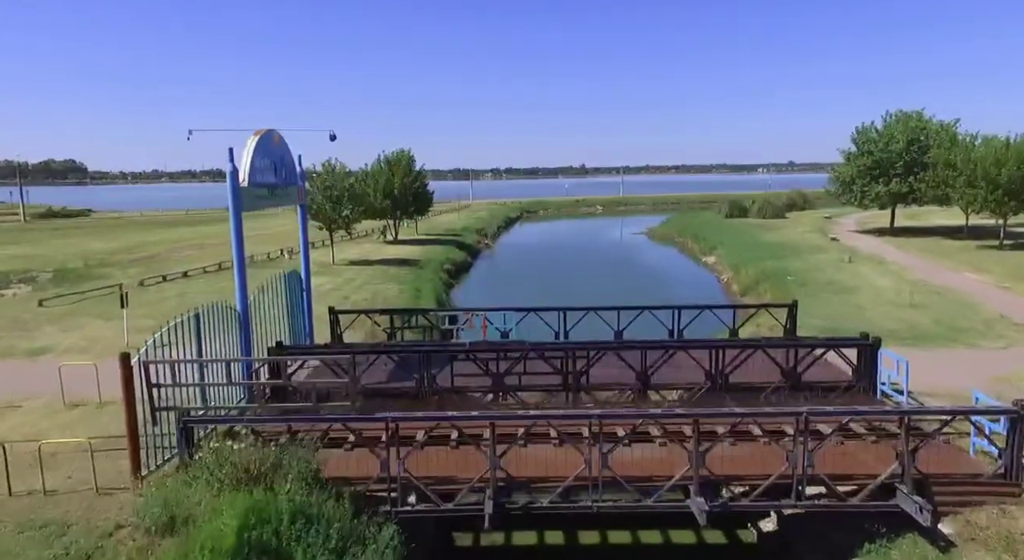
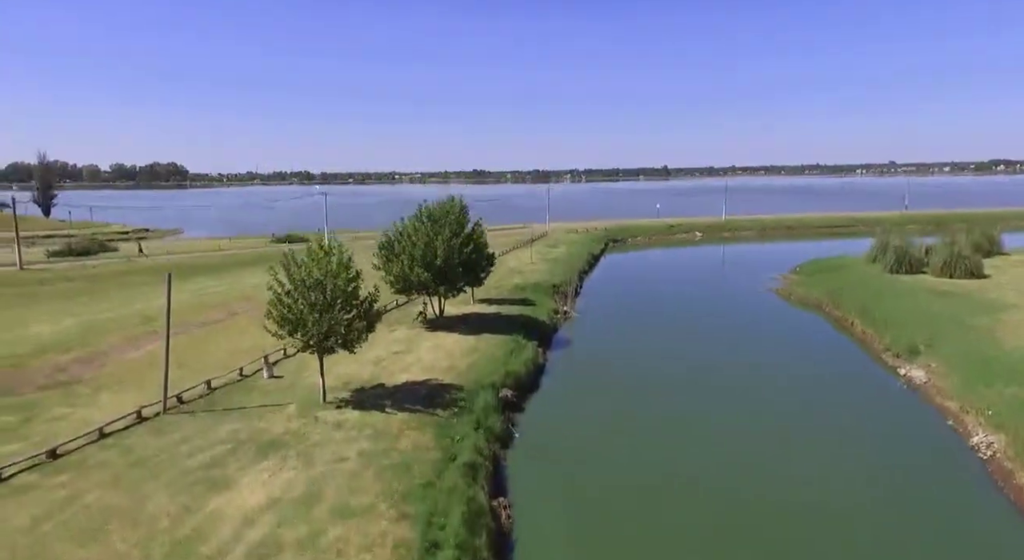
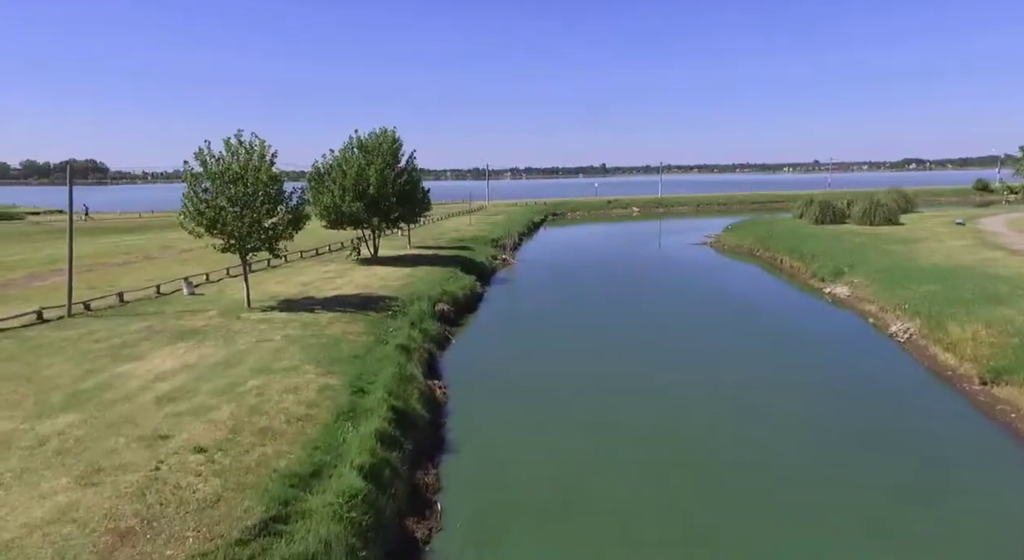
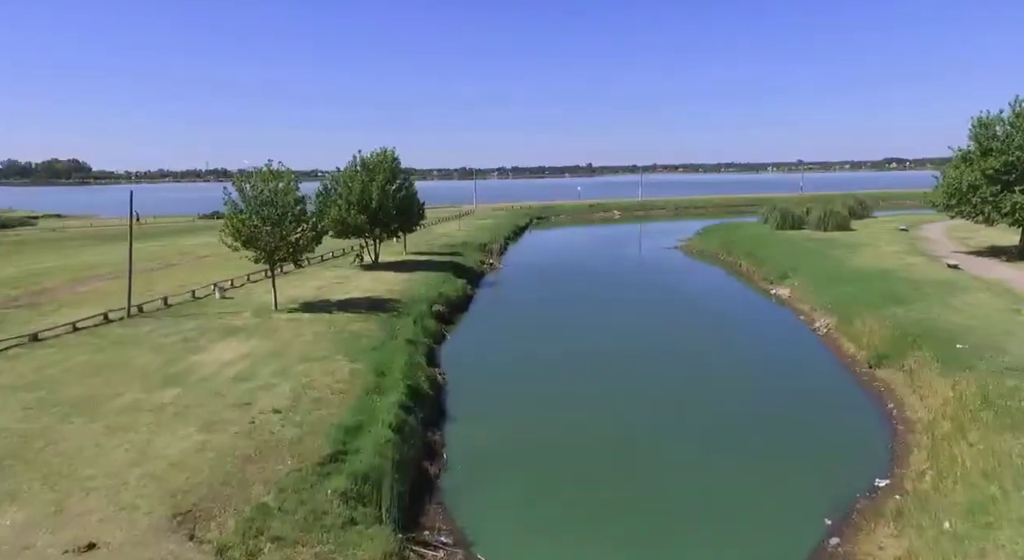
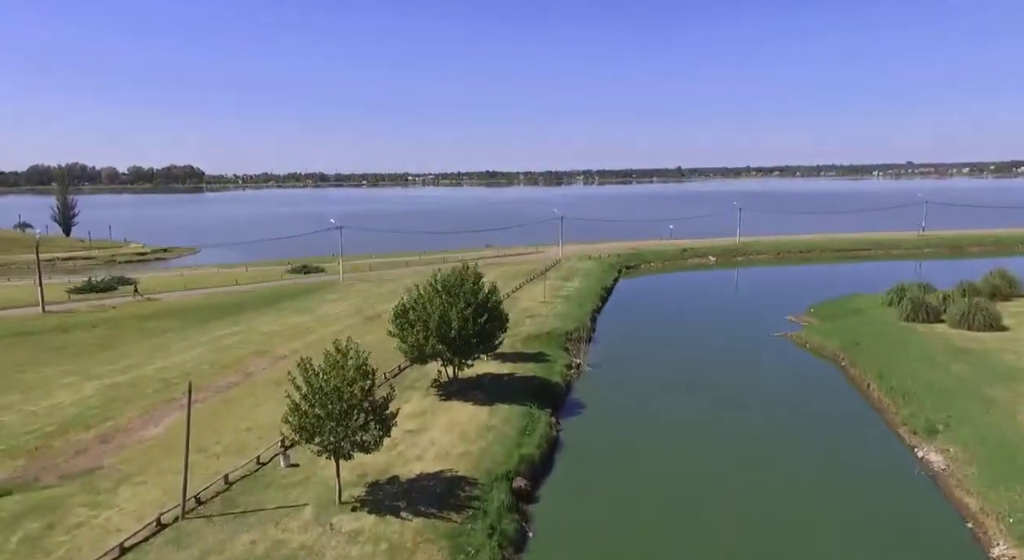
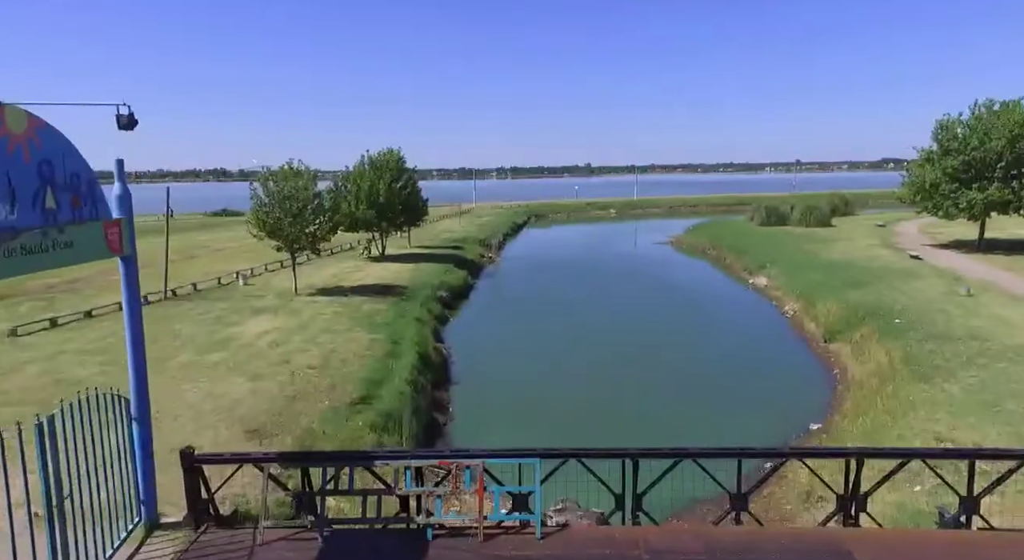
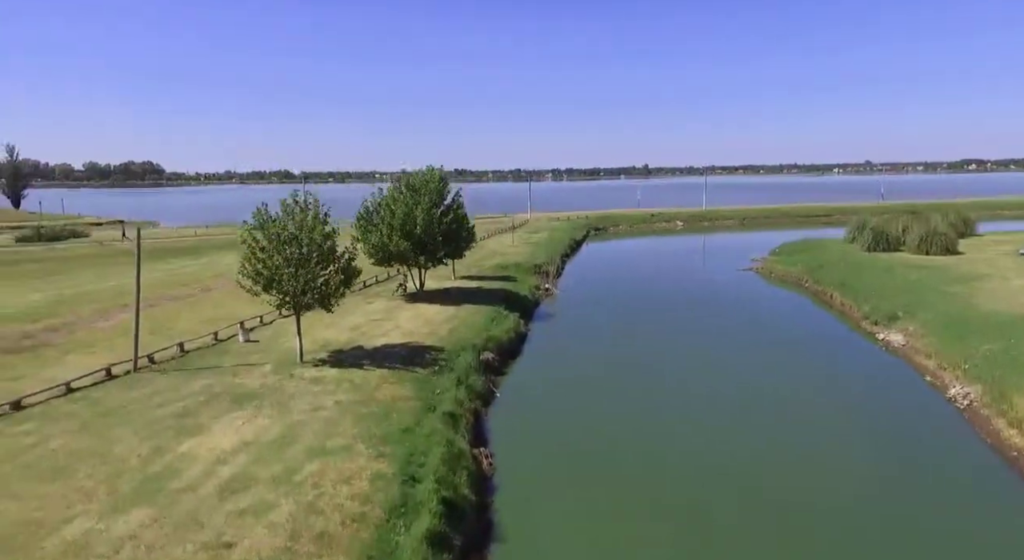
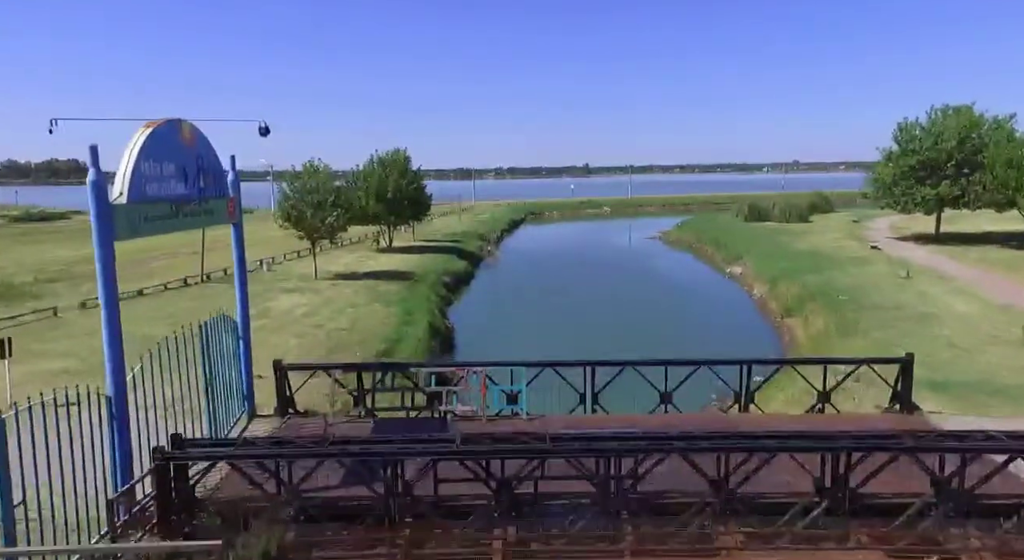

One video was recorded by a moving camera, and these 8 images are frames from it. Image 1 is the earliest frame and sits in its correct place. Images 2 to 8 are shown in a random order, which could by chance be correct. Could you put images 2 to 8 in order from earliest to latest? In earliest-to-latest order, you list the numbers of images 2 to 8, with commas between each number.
8, 6, 4, 3, 7, 2, 5
